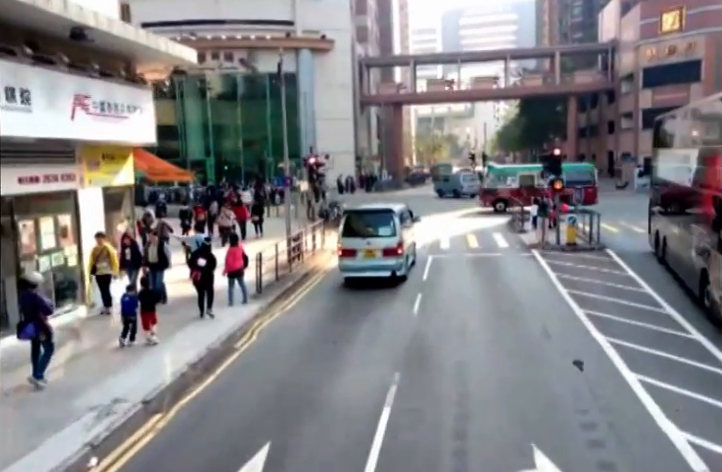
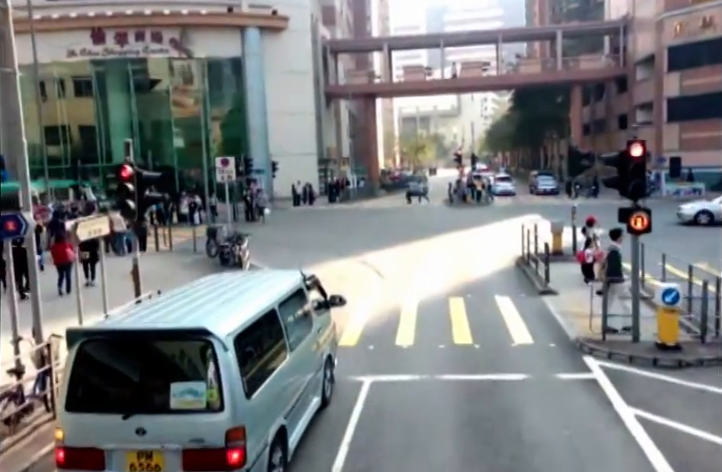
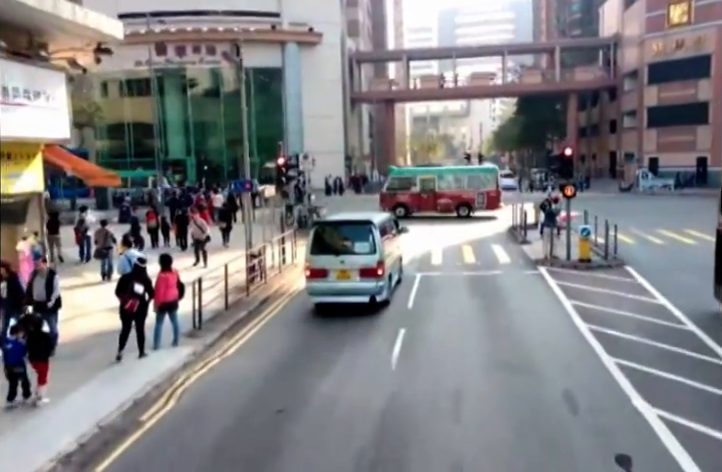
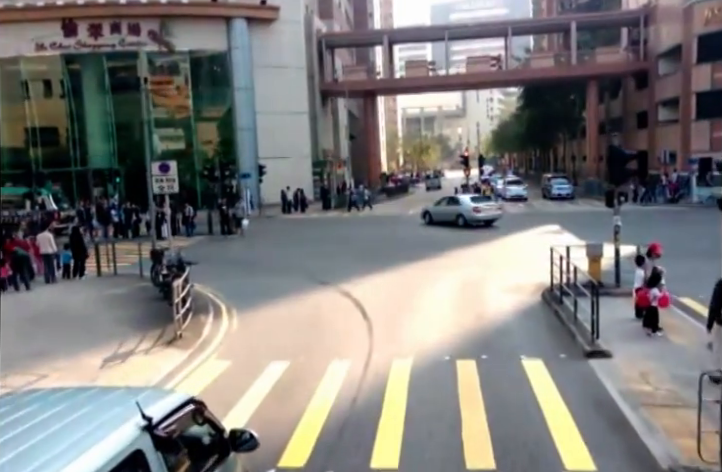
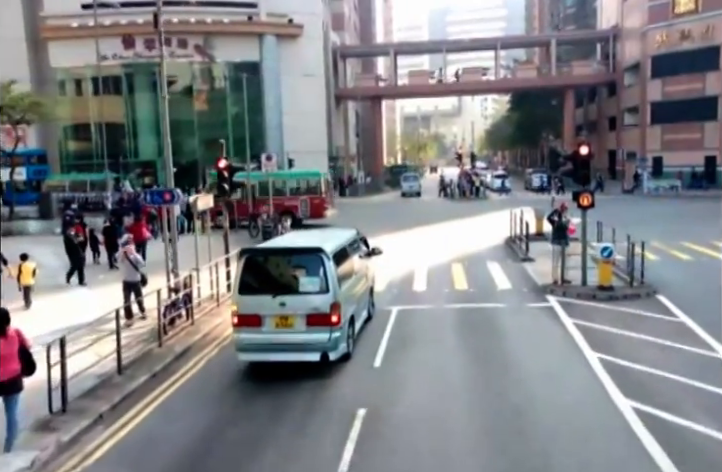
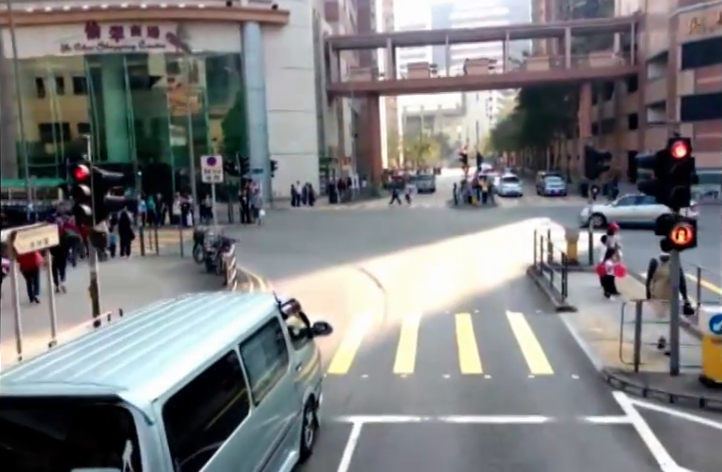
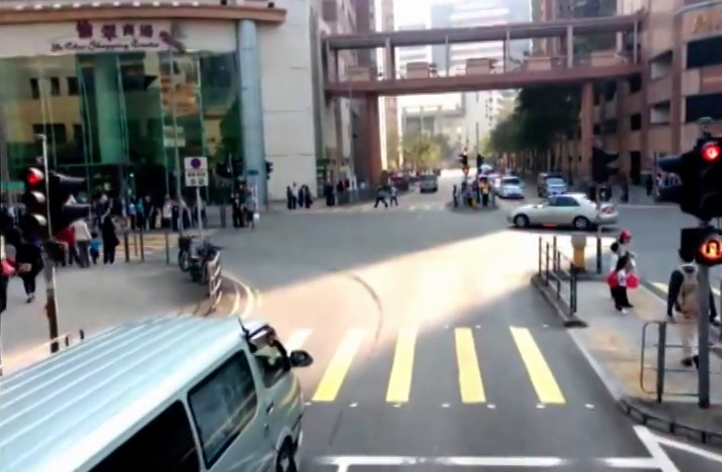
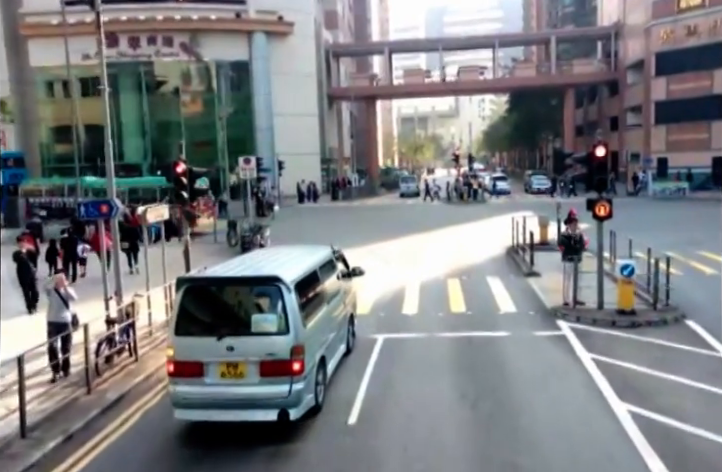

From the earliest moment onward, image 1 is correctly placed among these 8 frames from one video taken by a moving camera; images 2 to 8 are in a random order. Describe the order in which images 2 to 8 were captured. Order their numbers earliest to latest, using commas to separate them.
3, 5, 8, 2, 6, 7, 4
